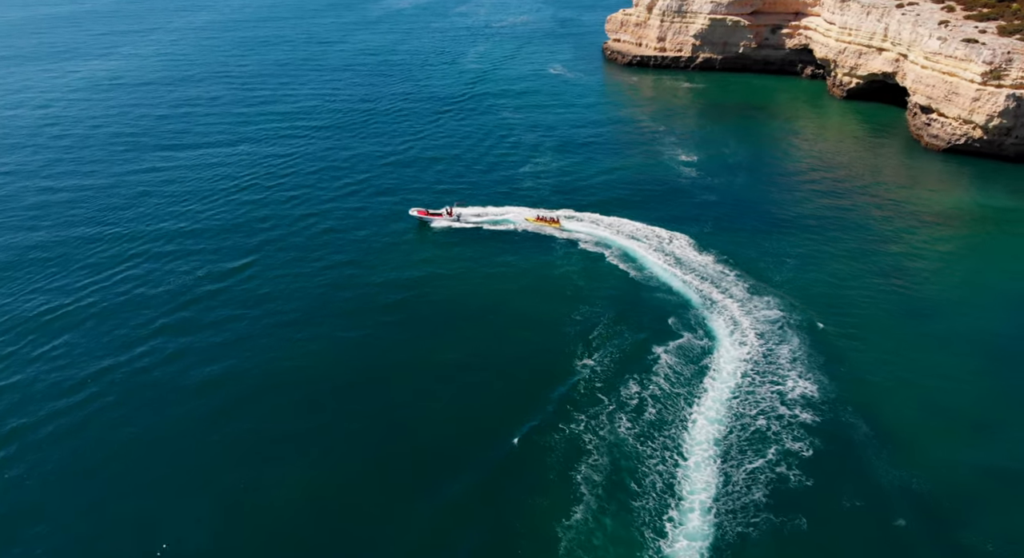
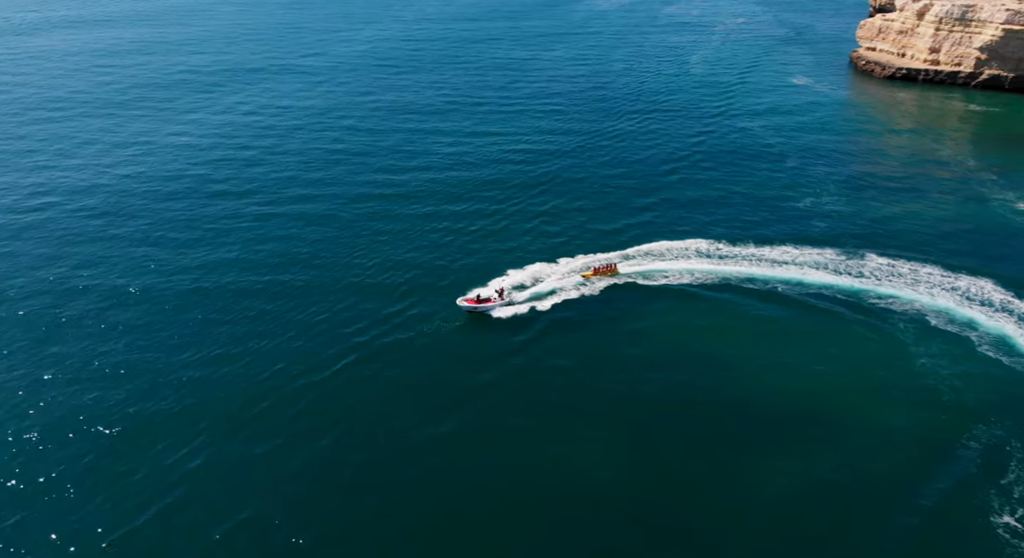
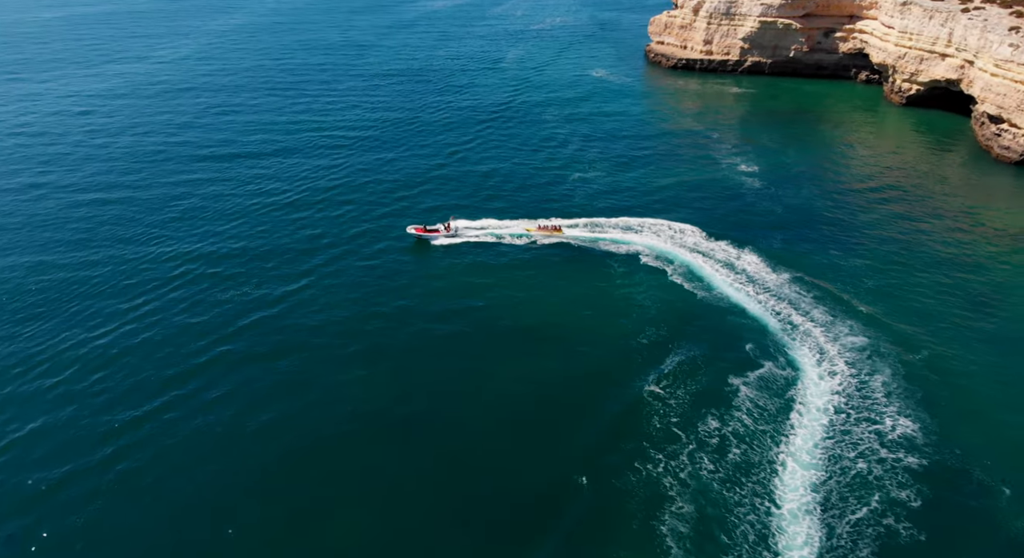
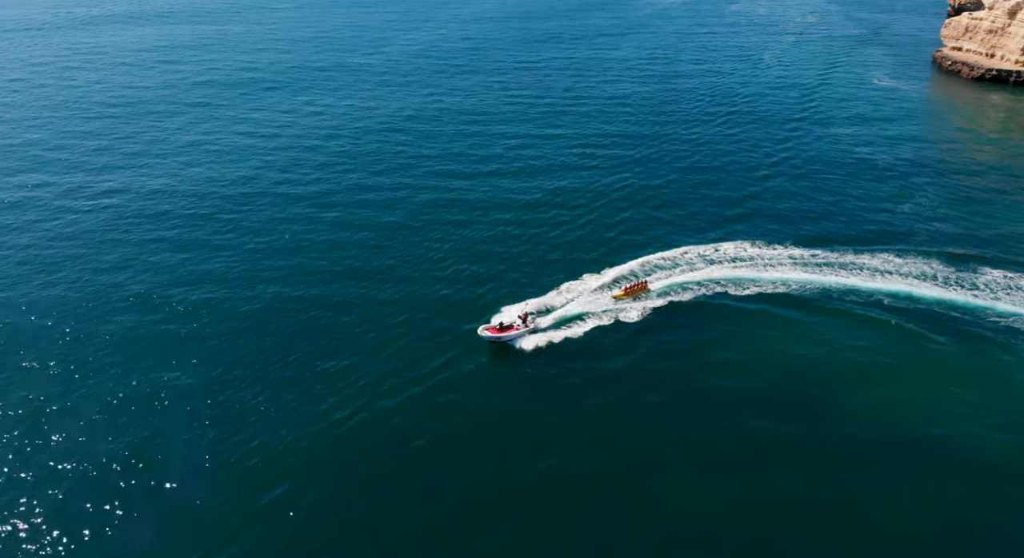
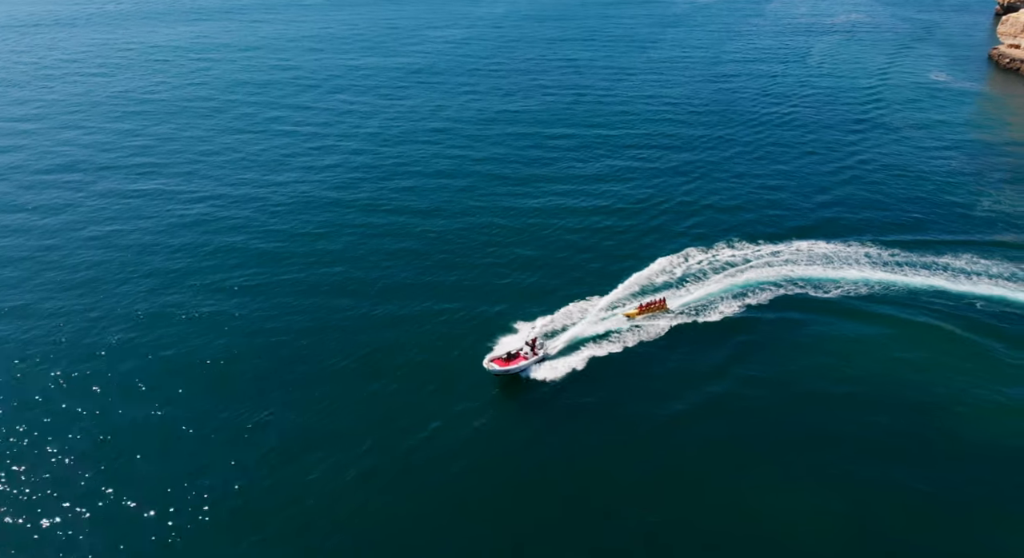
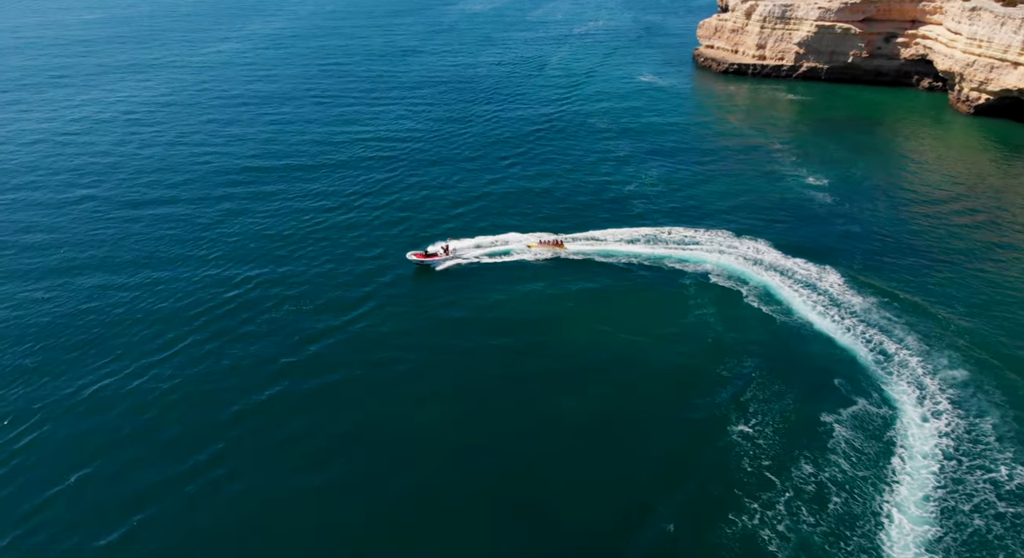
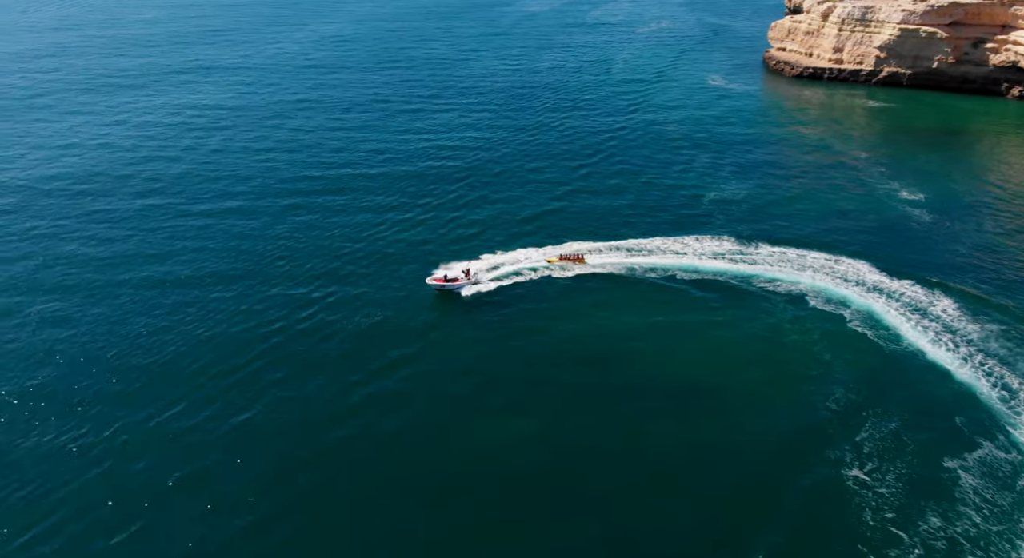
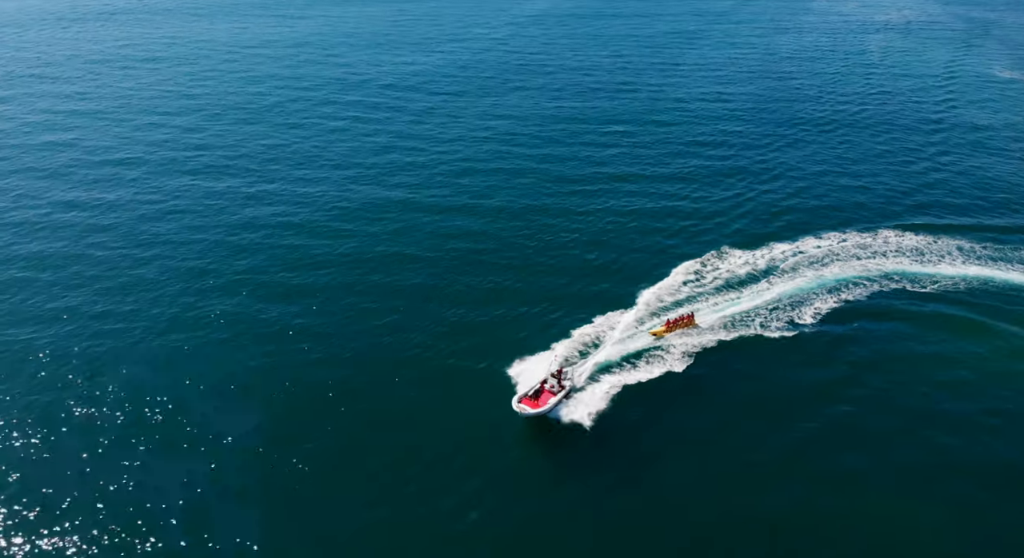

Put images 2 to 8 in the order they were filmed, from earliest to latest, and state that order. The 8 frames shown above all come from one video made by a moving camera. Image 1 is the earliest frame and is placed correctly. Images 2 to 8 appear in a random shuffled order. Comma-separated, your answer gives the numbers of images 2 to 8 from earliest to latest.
3, 6, 7, 2, 4, 5, 8
